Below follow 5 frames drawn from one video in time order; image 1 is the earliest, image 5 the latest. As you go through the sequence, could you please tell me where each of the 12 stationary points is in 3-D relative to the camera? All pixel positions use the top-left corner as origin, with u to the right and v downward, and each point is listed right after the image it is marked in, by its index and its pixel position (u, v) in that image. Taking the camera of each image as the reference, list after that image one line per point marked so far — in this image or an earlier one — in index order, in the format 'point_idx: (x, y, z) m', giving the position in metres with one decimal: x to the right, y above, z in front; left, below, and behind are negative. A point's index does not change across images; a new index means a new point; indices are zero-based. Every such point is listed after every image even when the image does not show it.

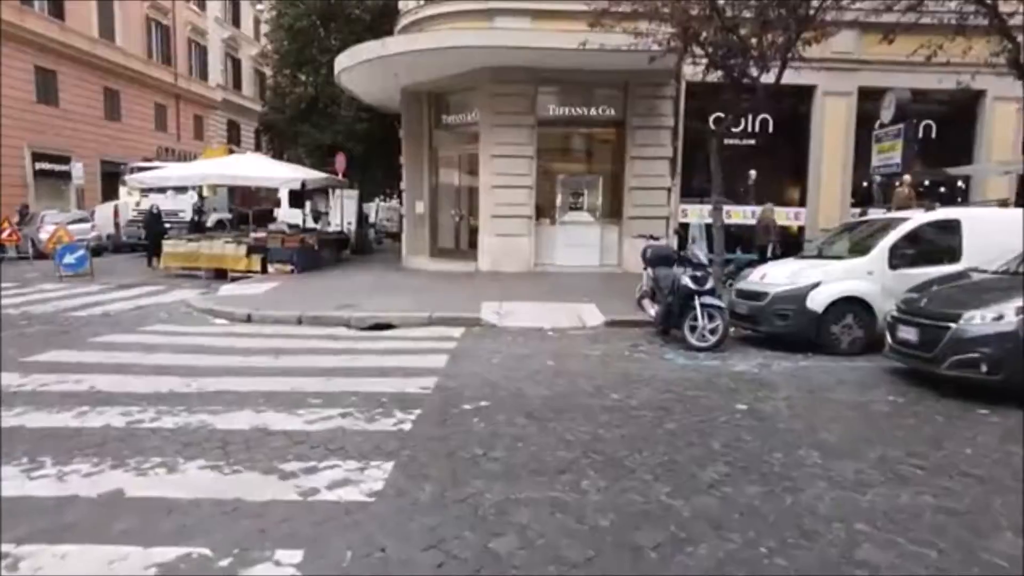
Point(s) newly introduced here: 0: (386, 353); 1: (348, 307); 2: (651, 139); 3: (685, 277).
0: (-1.5, -0.8, +8.0) m
1: (-2.7, -0.3, +10.9) m
2: (+3.4, +3.6, +16.1) m
3: (+2.2, +0.1, +8.5) m
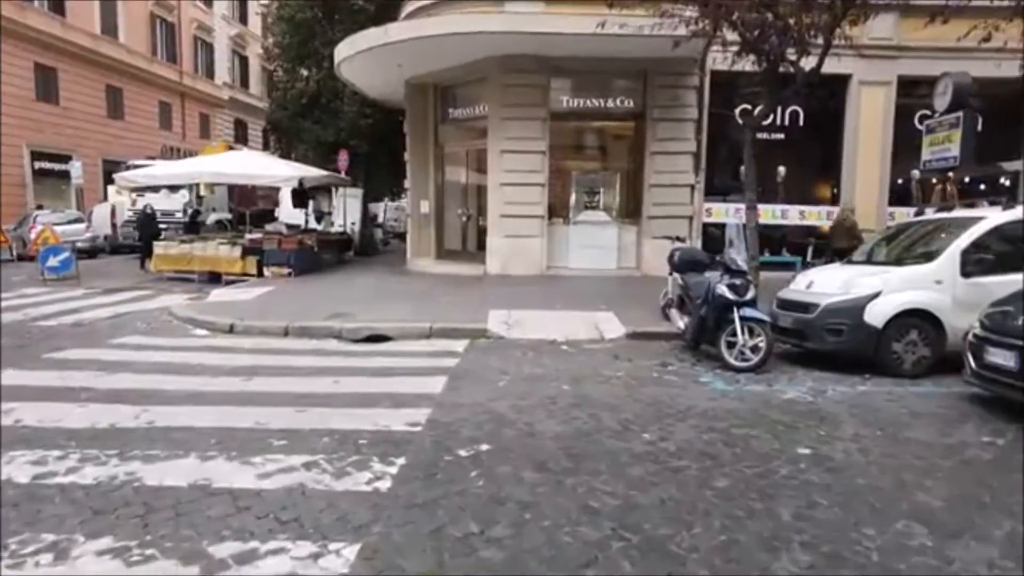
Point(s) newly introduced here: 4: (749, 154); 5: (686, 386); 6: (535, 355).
0: (-1.4, -0.9, +7.0) m
1: (-2.6, -0.4, +9.9) m
2: (+3.6, +3.5, +15.0) m
3: (+2.3, 0.0, +7.4) m
4: (+3.6, +2.0, +10.1) m
5: (+1.7, -0.9, +6.4) m
6: (+0.3, -0.8, +8.0) m
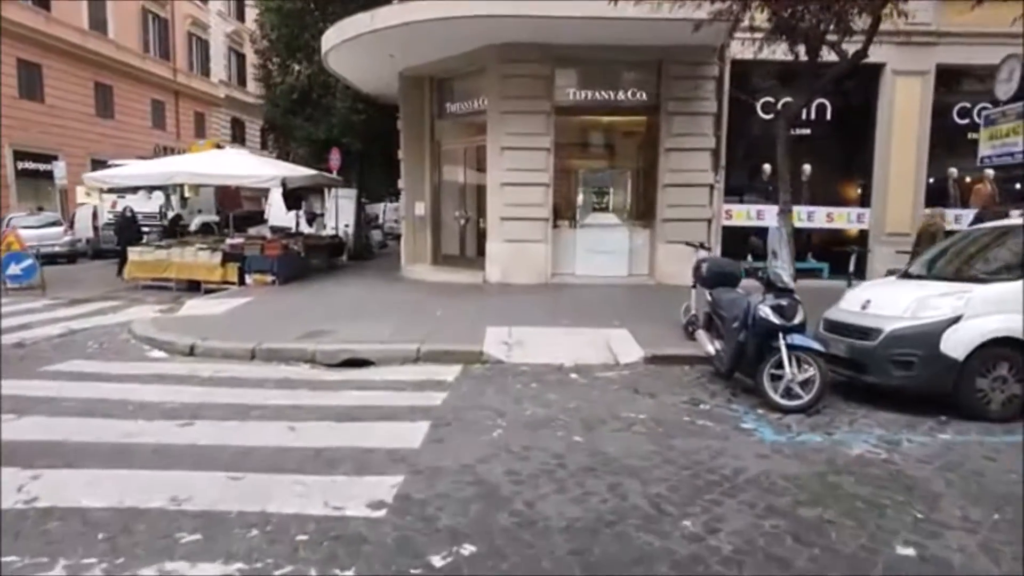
0: (-1.4, -1.1, +5.7) m
1: (-2.6, -0.6, +8.7) m
2: (+3.6, +3.3, +13.7) m
3: (+2.3, -0.2, +6.1) m
4: (+3.6, +1.8, +8.8) m
5: (+1.7, -1.1, +5.2) m
6: (+0.3, -1.0, +6.8) m
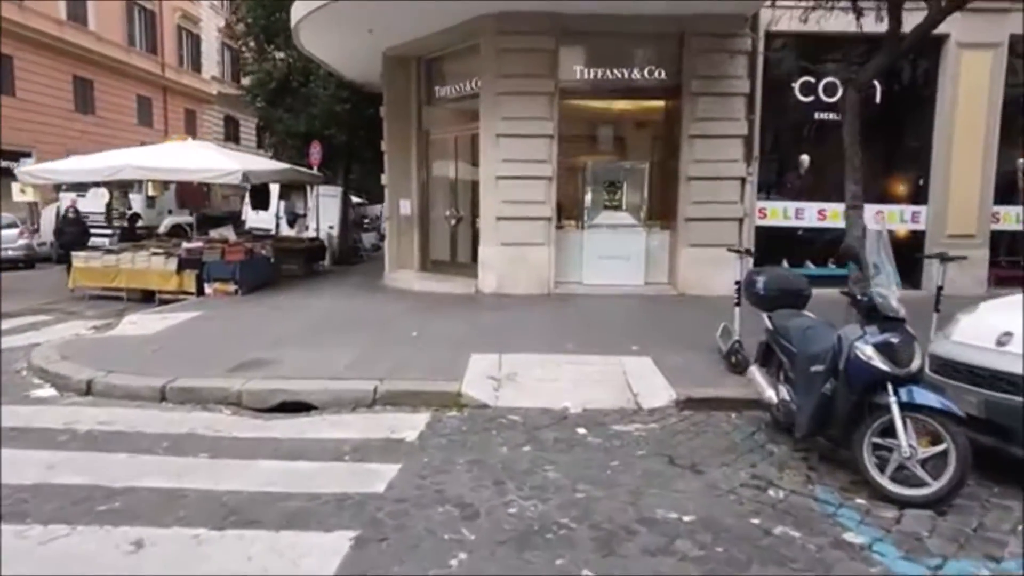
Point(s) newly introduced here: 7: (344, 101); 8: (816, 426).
0: (-1.6, -1.3, +3.8) m
1: (-2.7, -0.8, +6.7) m
2: (+3.6, +3.1, +11.7) m
3: (+2.2, -0.3, +4.2) m
4: (+3.5, +1.6, +6.8) m
5: (+1.5, -1.3, +3.2) m
6: (+0.1, -1.2, +4.8) m
7: (-4.5, +5.0, +18.0) m
8: (+2.0, -0.9, +4.4) m
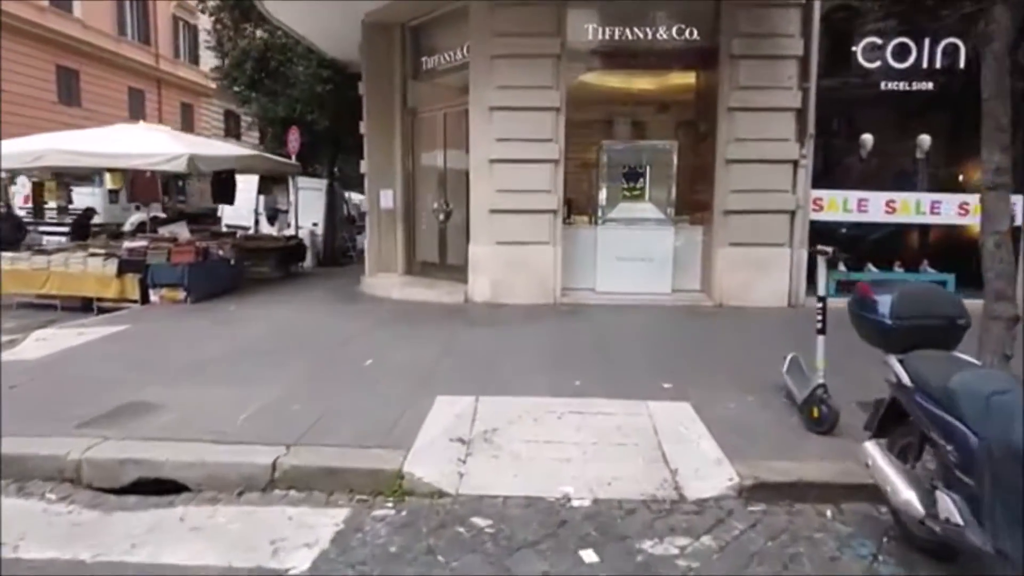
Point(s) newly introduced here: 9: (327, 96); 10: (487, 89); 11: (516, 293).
0: (-1.8, -1.4, +1.7) m
1: (-2.8, -0.9, +4.7) m
2: (+3.5, +3.0, +9.5) m
3: (+1.9, -0.5, +2.0) m
4: (+3.3, +1.5, +4.6) m
5: (+1.3, -1.5, +1.0) m
6: (-0.1, -1.3, +2.7) m
7: (-4.4, +4.9, +15.9) m
8: (+1.8, -1.0, +2.2) m
9: (-4.4, +4.6, +16.0) m
10: (-0.3, +2.8, +9.5) m
11: (+0.1, -0.1, +9.8) m
